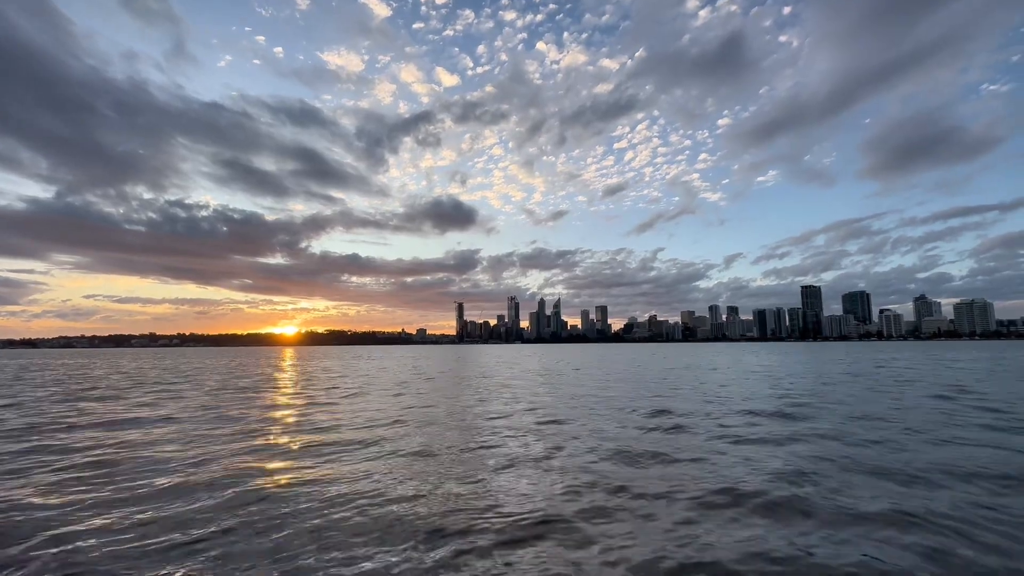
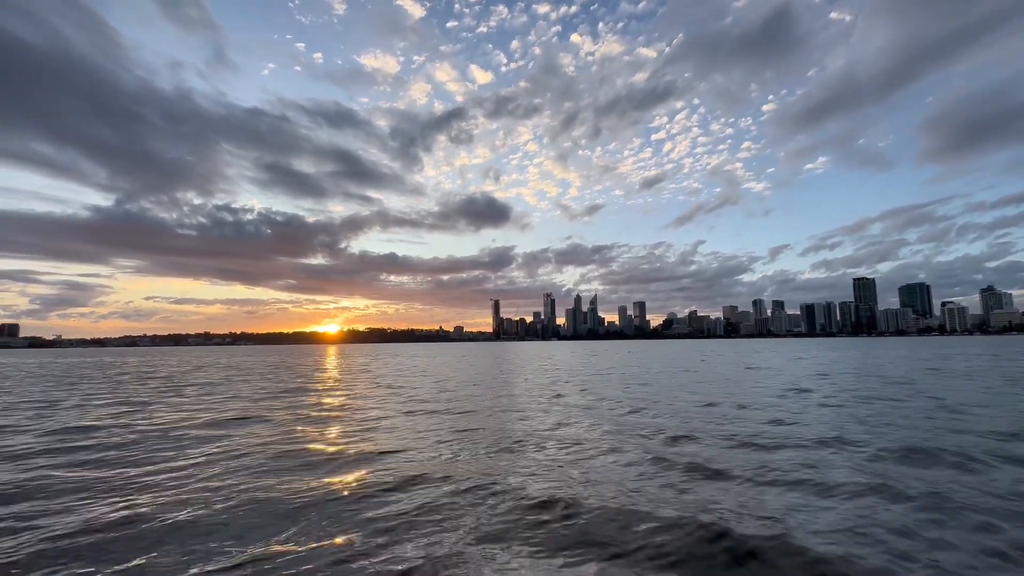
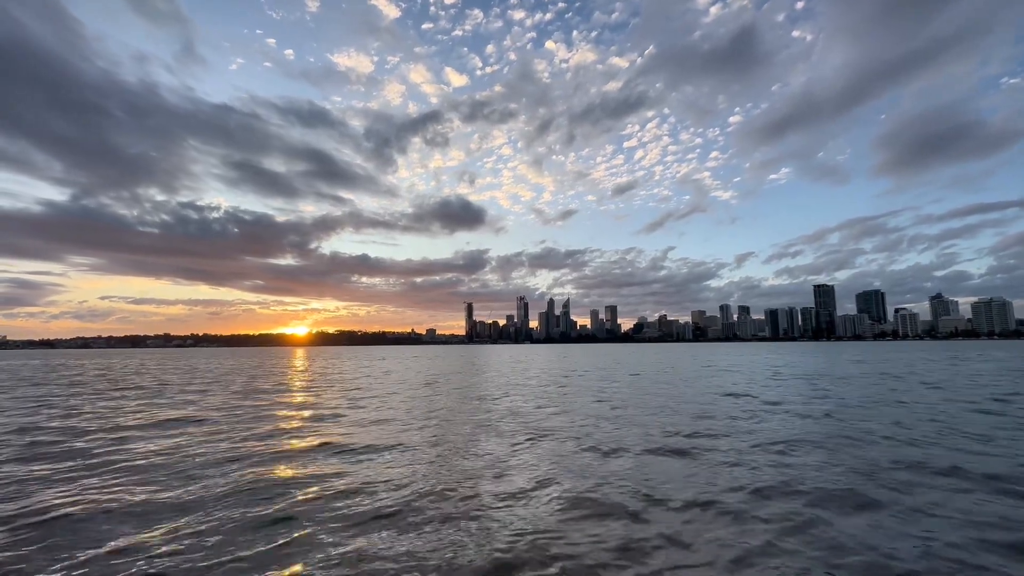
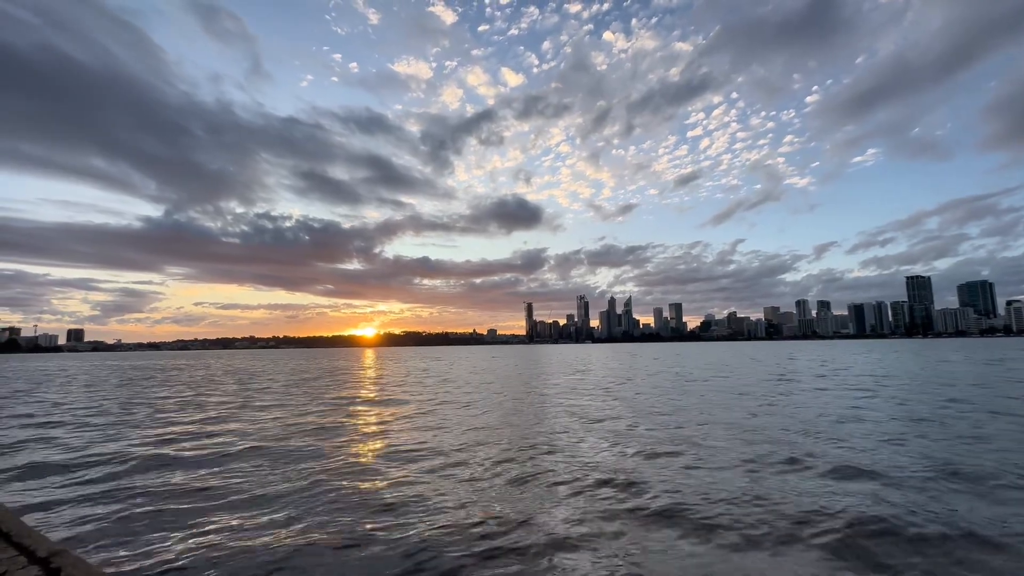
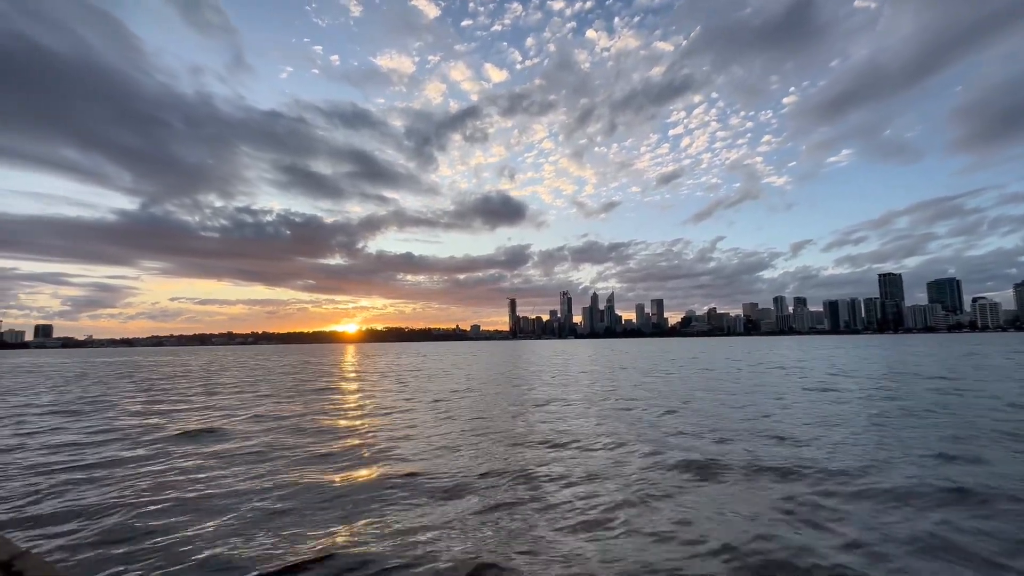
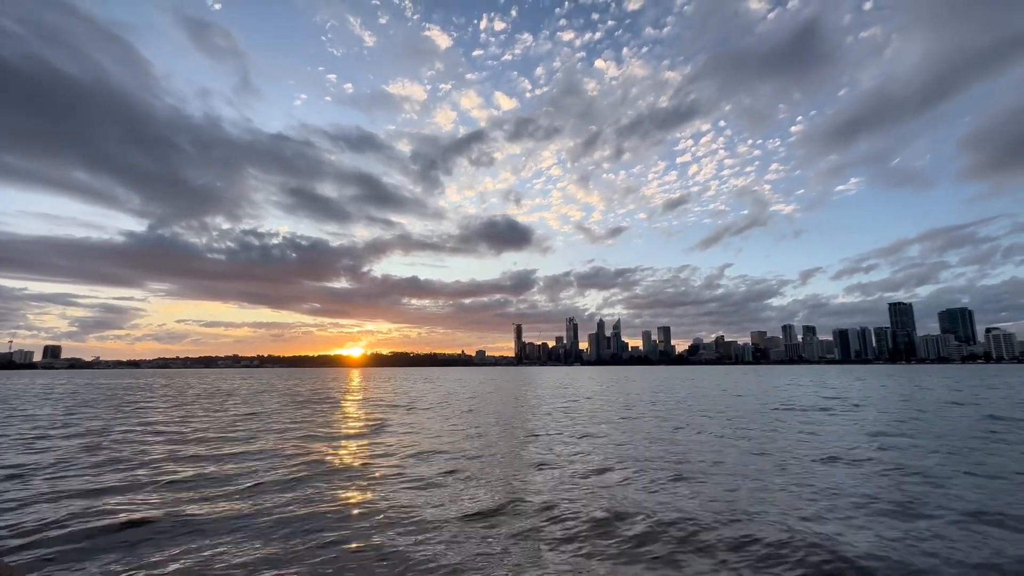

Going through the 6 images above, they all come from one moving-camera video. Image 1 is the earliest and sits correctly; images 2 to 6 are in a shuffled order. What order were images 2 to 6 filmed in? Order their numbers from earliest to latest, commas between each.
3, 2, 5, 4, 6
